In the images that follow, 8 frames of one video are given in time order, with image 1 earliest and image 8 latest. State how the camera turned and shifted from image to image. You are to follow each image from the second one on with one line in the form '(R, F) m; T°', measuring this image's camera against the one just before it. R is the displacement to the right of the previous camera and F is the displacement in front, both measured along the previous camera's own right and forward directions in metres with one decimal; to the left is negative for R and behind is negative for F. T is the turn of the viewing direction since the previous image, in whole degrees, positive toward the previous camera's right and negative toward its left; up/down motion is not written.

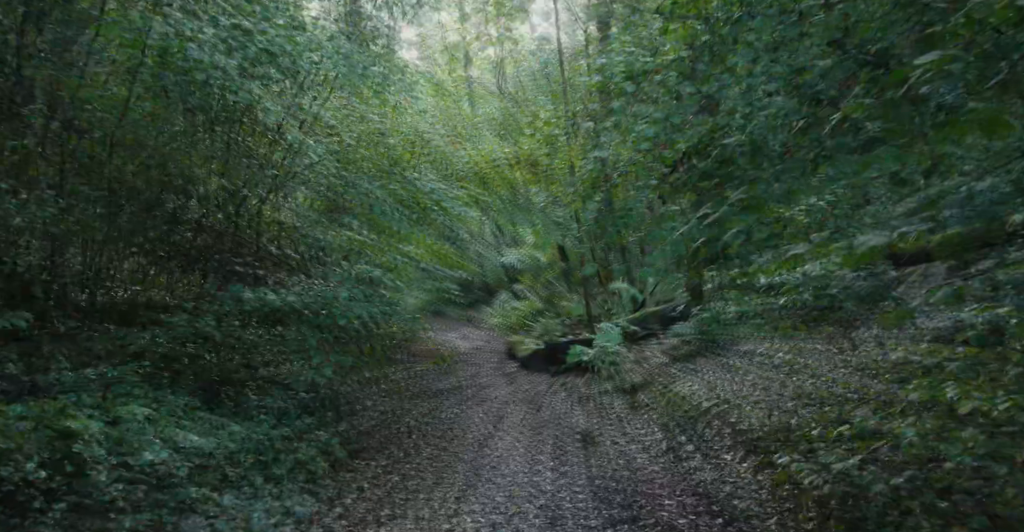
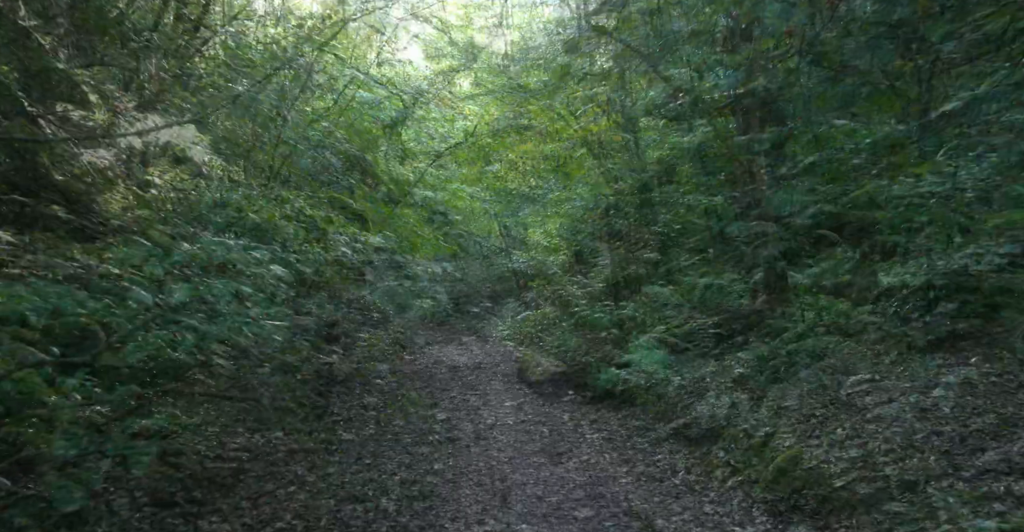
(0.0, +2.4) m; -1°
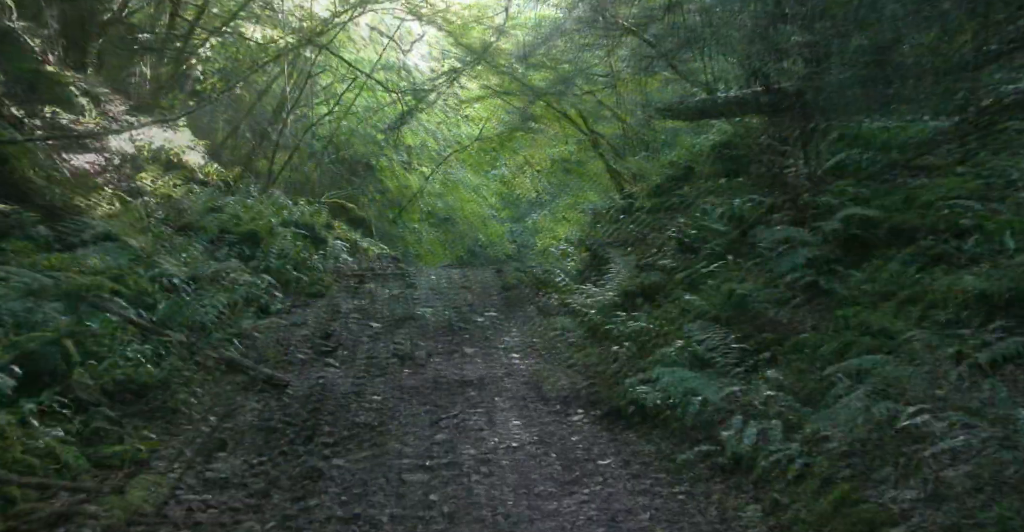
(0.0, +0.6) m; -1°
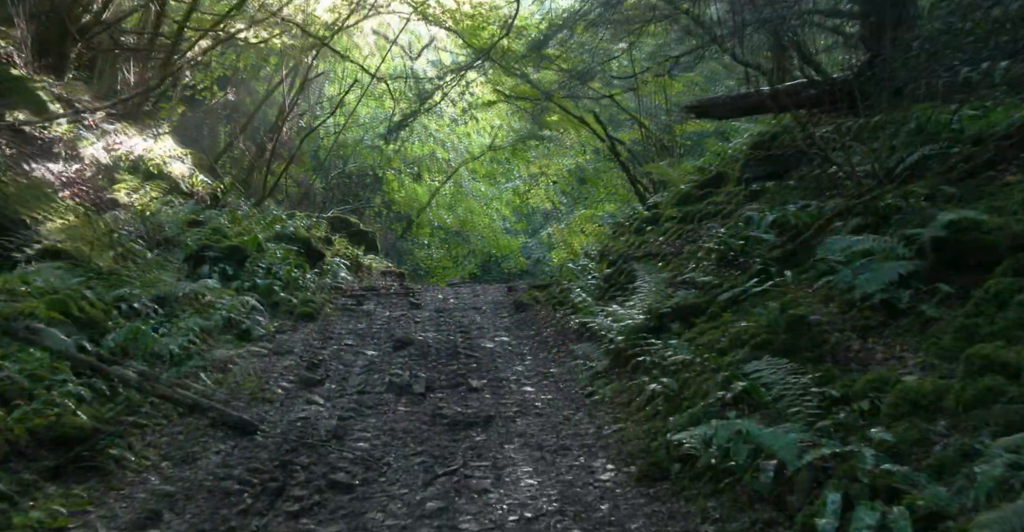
(0.0, +1.3) m; -1°
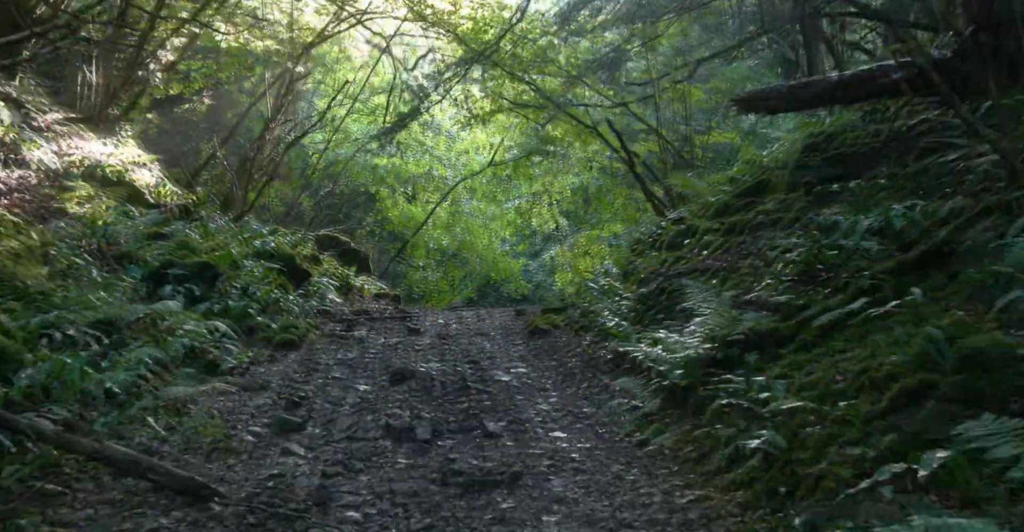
(-0.3, +1.5) m; +1°
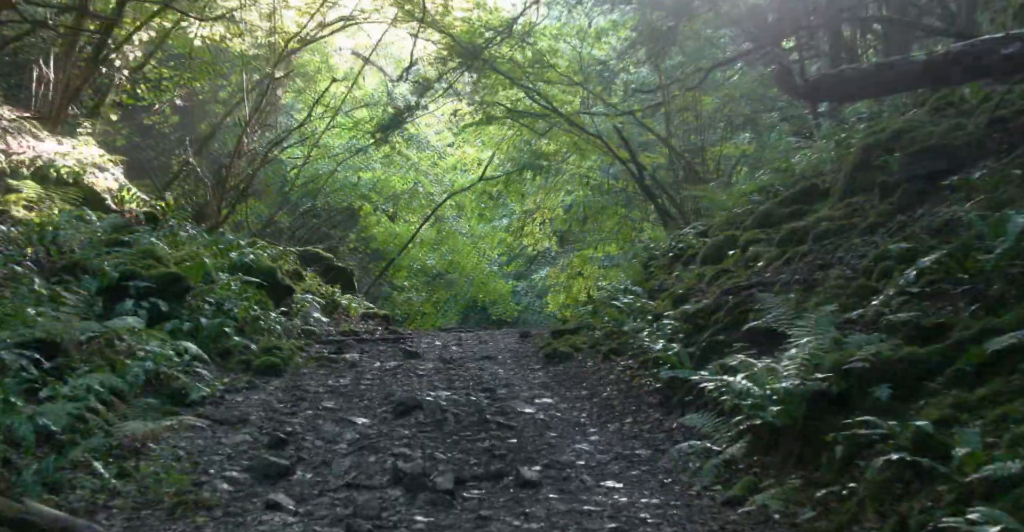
(-0.5, +1.2) m; +2°
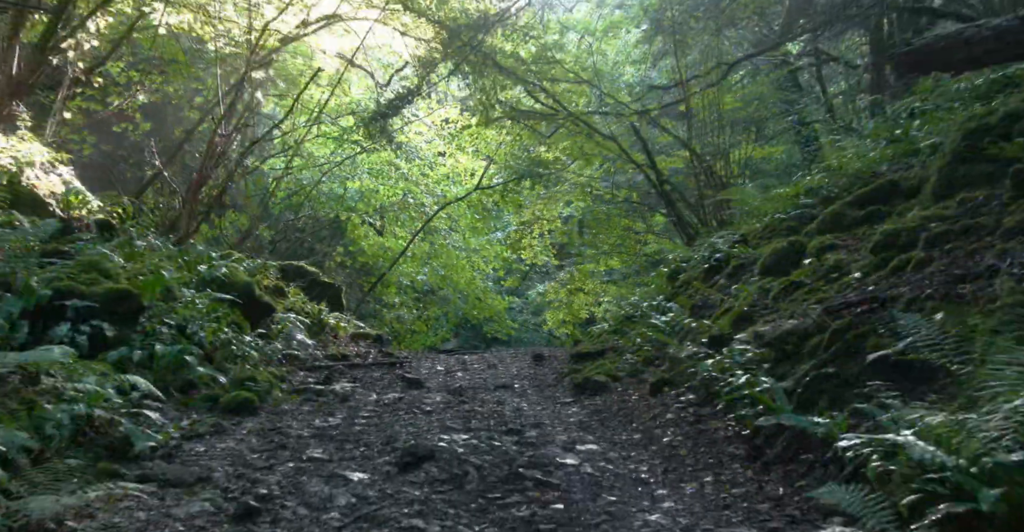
(-0.4, +1.5) m; +1°
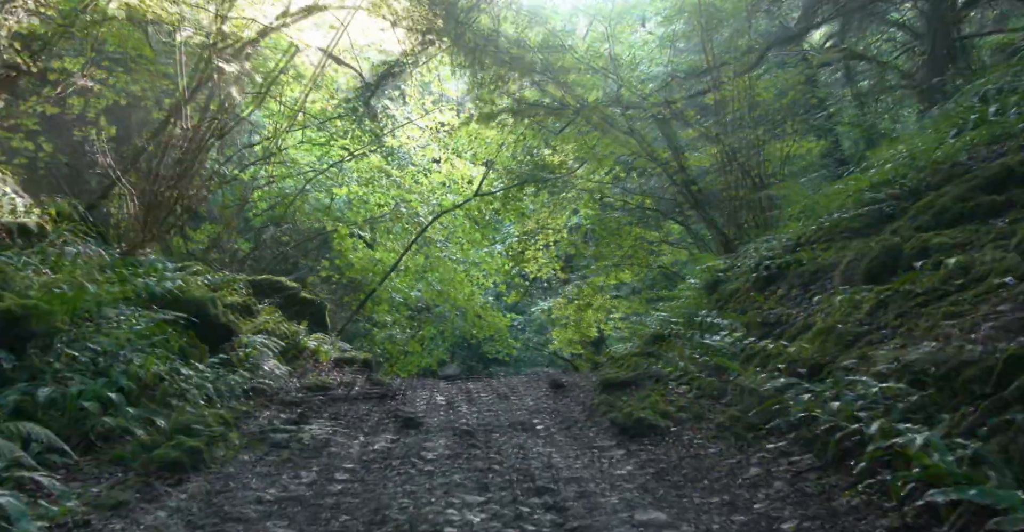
(-0.3, +1.6) m; +1°
